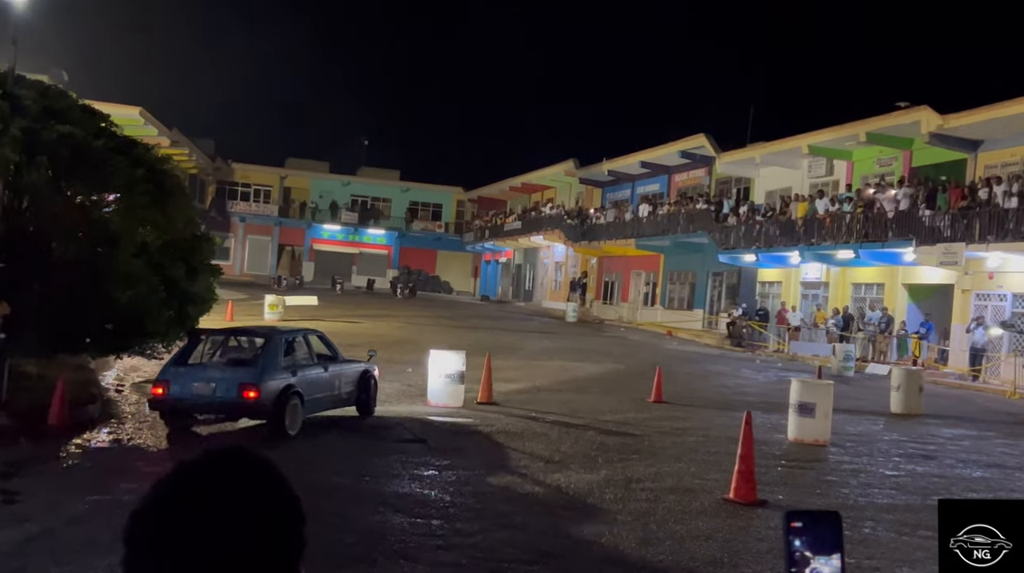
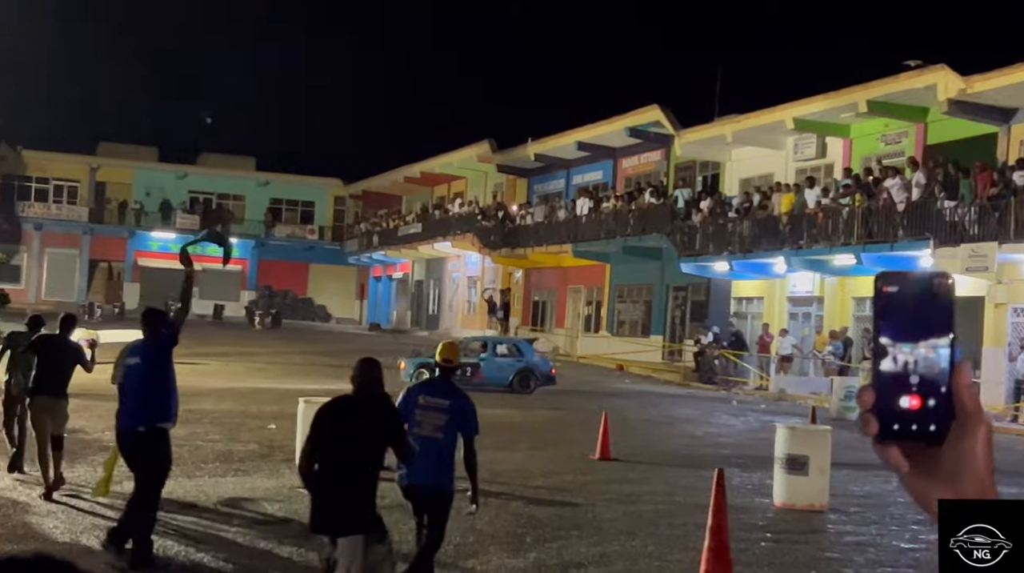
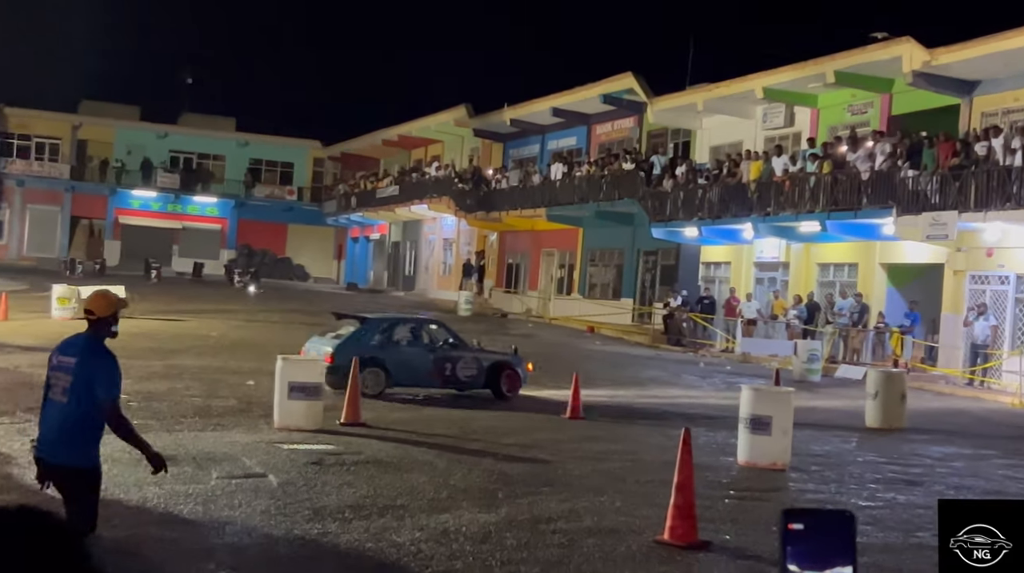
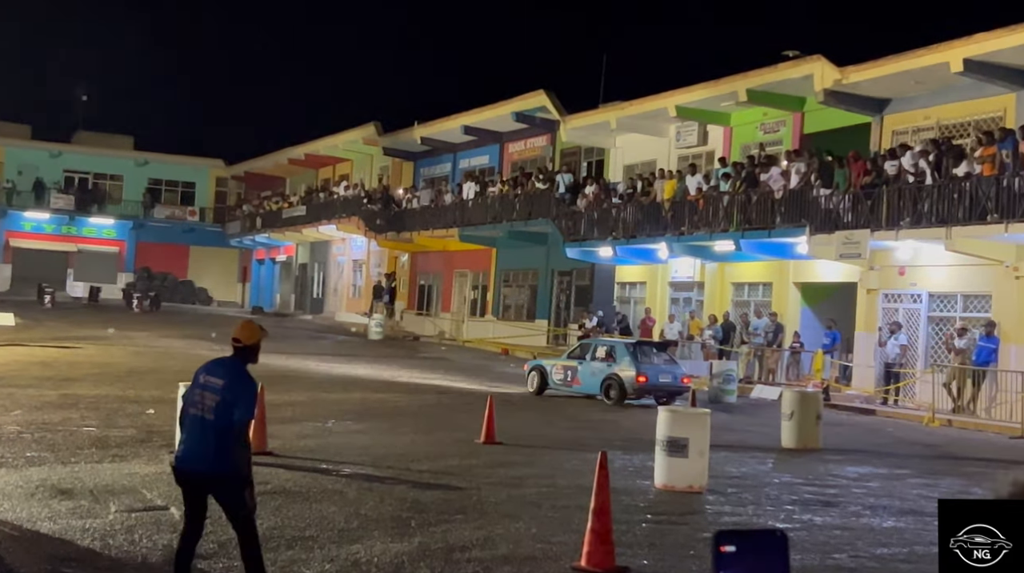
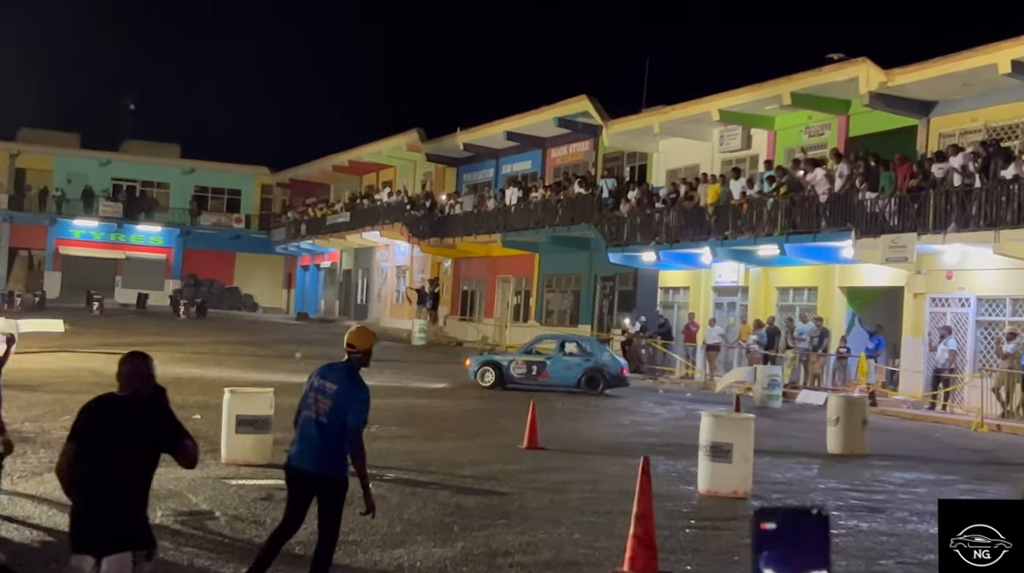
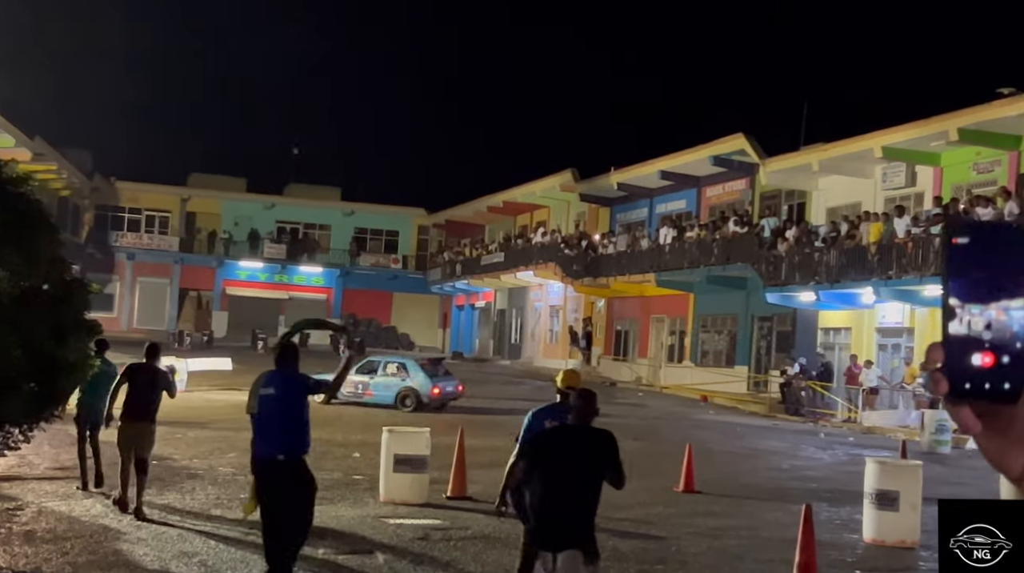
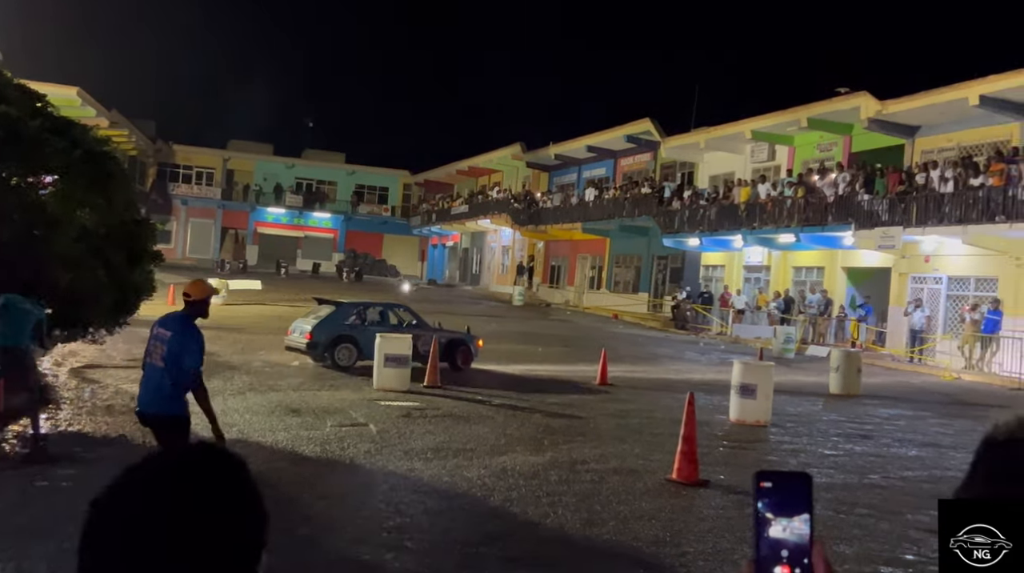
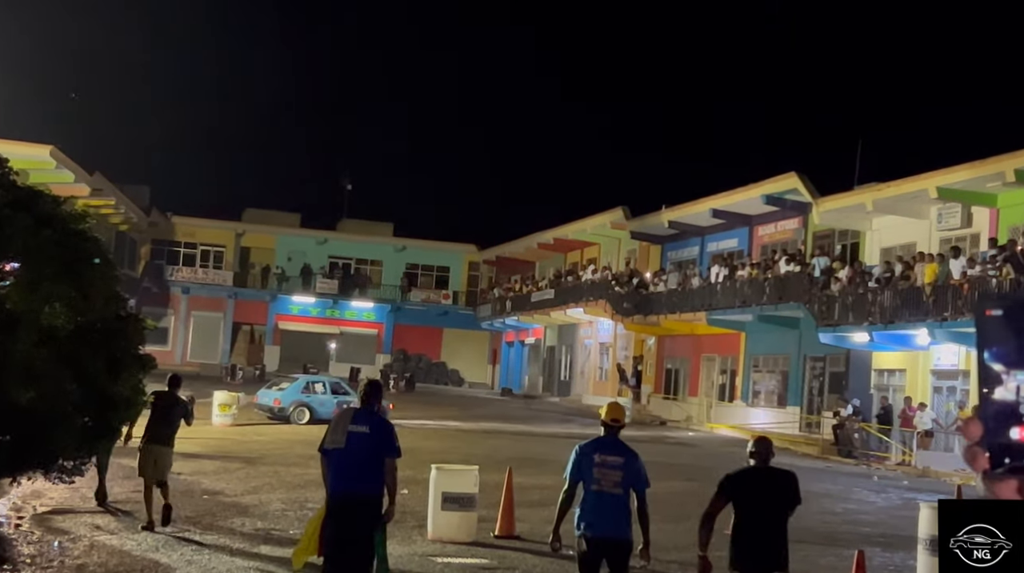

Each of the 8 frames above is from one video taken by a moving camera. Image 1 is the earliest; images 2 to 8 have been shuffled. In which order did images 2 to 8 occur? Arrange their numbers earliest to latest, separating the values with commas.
7, 3, 4, 5, 2, 6, 8
